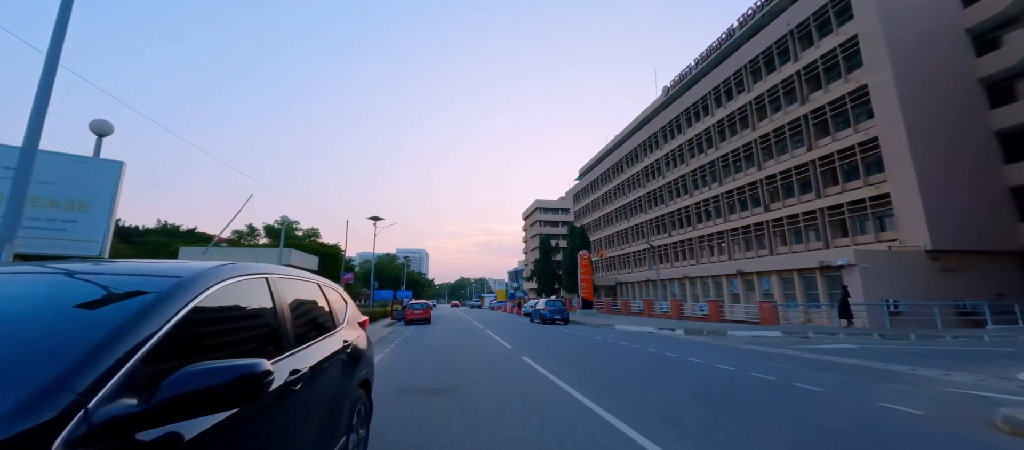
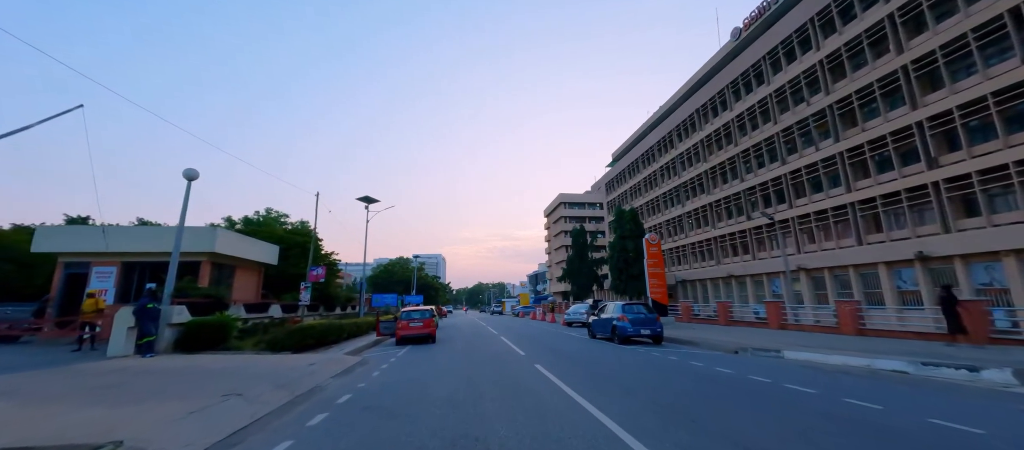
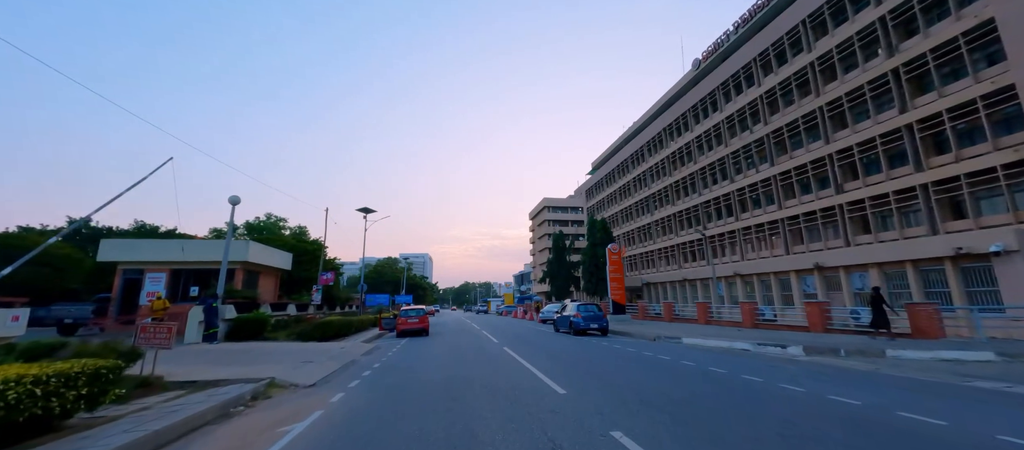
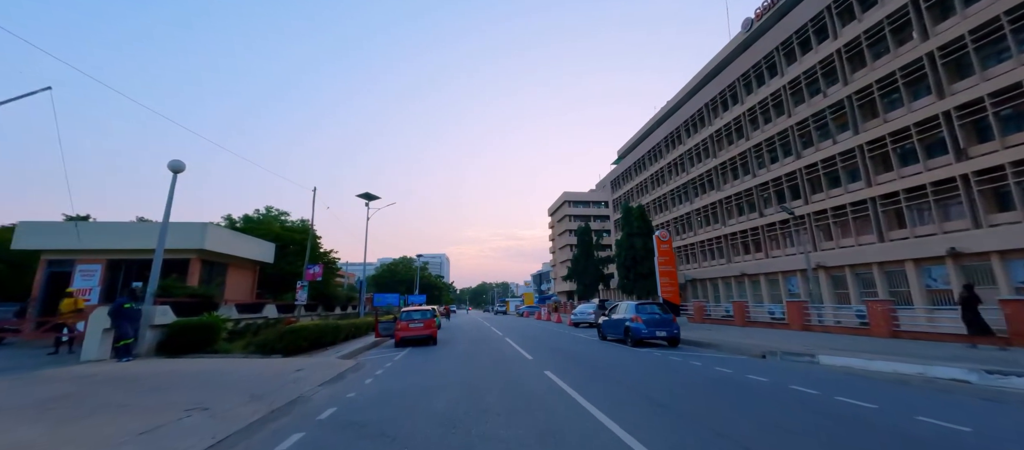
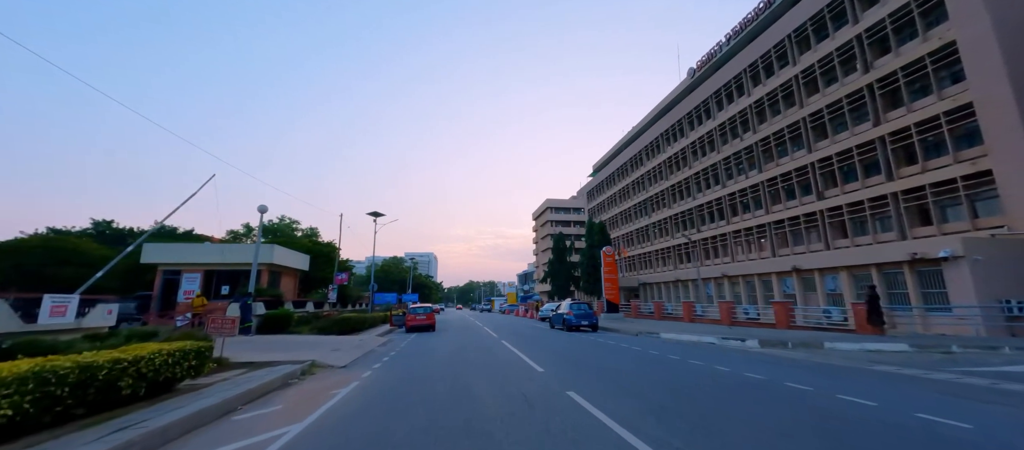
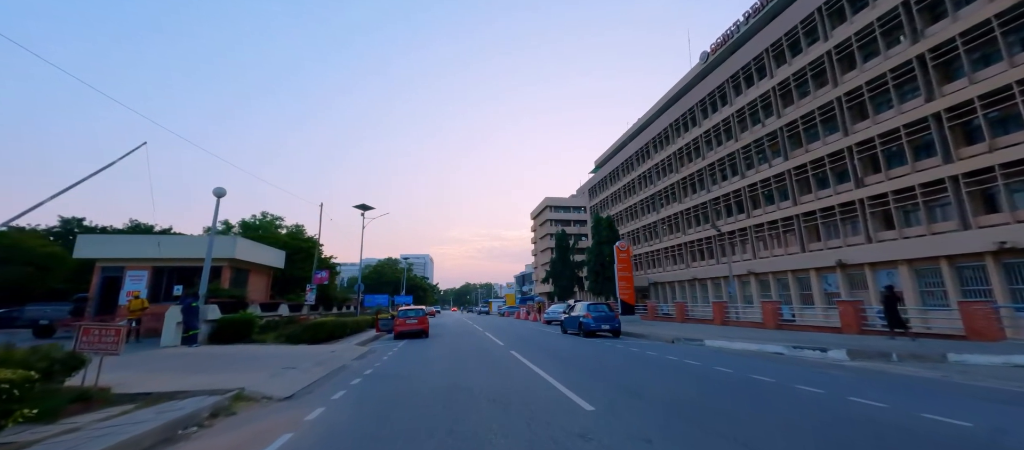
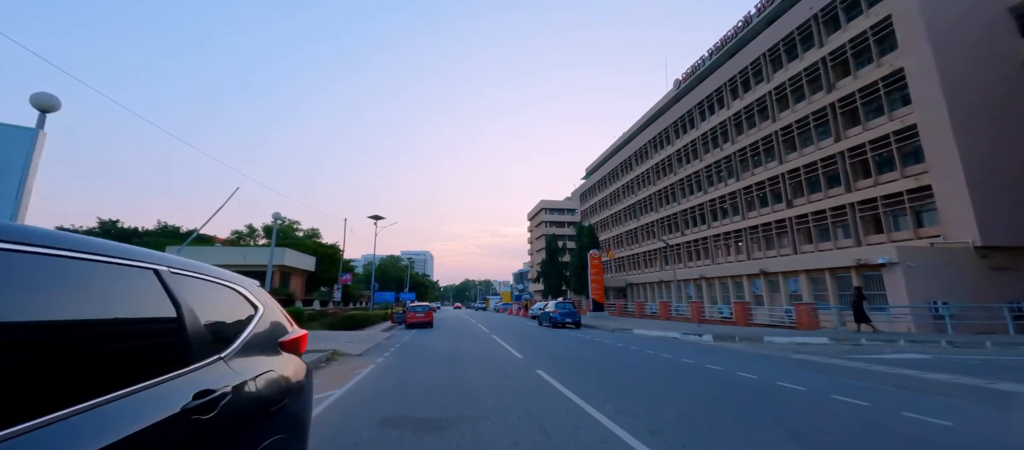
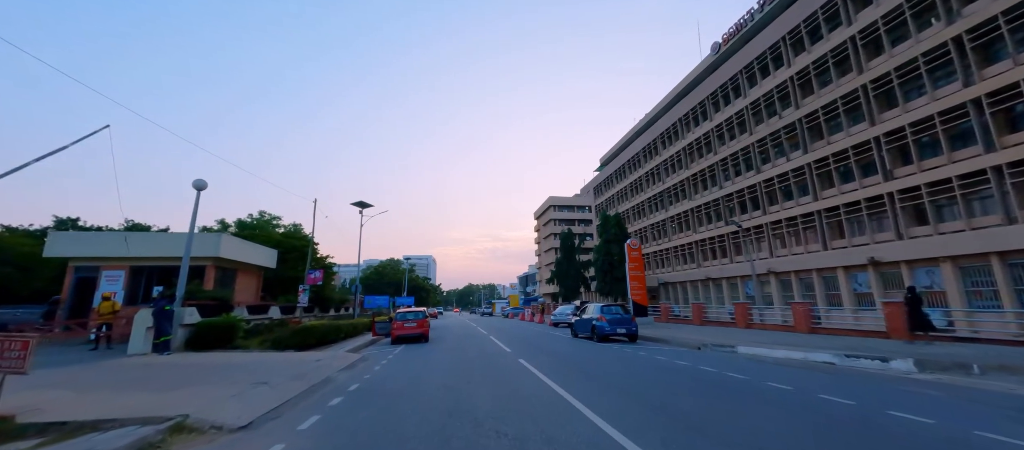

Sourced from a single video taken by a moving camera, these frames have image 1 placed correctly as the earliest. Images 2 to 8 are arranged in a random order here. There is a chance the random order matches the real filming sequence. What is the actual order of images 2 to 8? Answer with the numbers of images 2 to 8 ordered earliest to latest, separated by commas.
7, 5, 3, 6, 8, 2, 4
